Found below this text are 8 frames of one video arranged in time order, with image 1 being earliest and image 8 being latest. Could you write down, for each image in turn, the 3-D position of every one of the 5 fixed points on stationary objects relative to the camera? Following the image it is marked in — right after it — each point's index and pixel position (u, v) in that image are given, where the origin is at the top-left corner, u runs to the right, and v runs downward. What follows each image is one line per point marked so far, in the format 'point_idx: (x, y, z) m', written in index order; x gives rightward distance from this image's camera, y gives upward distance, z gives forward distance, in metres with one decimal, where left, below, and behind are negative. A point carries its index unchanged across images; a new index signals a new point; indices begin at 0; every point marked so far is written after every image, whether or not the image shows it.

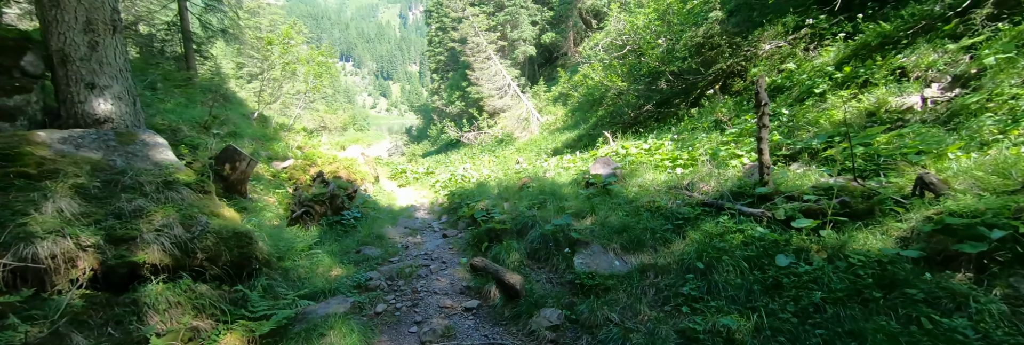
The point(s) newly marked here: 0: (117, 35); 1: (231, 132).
0: (-4.5, +1.5, +4.6) m
1: (-7.1, +1.0, +10.5) m
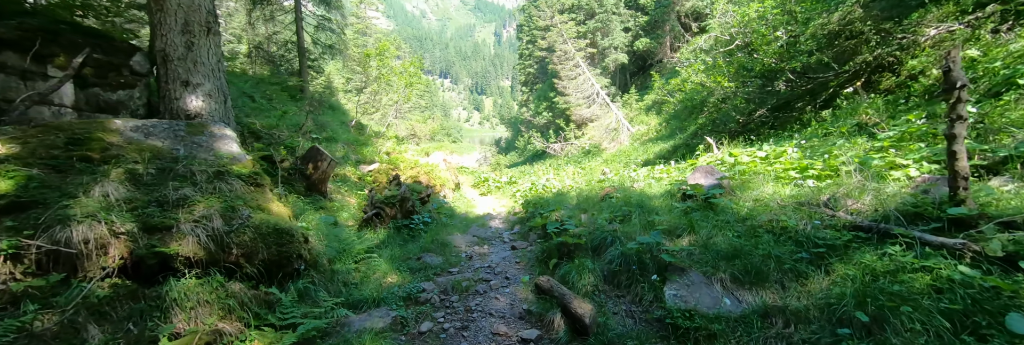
0: (-3.6, +1.6, +4.9) m
1: (-5.0, +1.0, +11.1) m
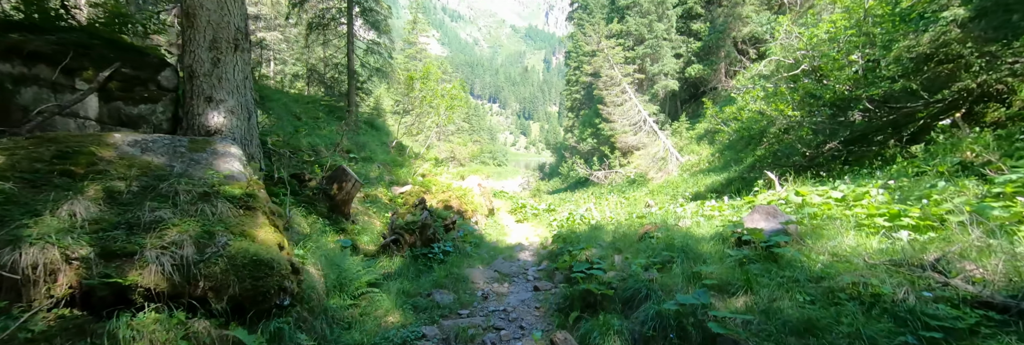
0: (-3.2, +1.4, +4.9) m
1: (-3.9, +0.4, +11.2) m
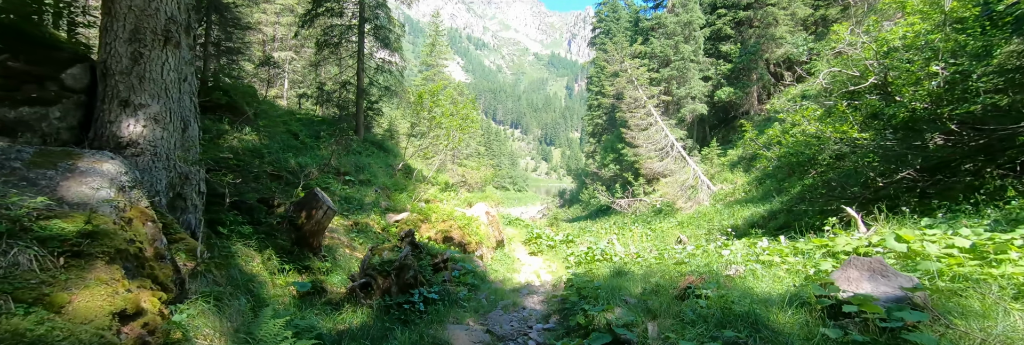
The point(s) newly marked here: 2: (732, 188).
0: (-3.2, +1.2, +3.9) m
1: (-3.6, -0.2, +10.2) m
2: (+8.7, -0.6, +16.3) m
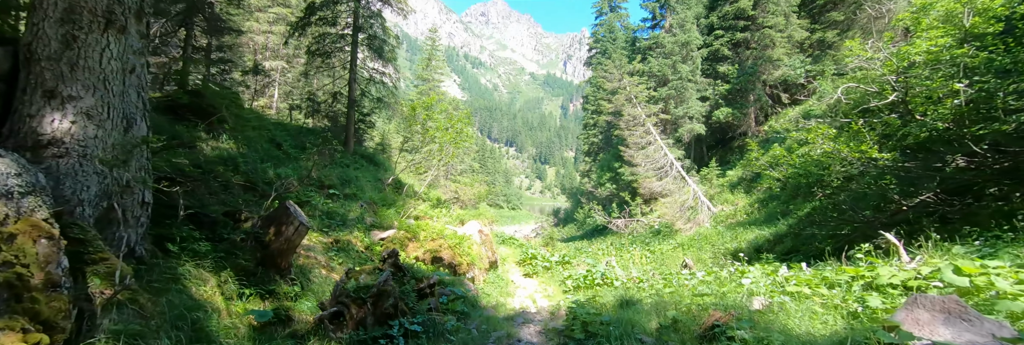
0: (-3.2, +1.1, +3.4) m
1: (-3.8, -0.5, +9.6) m
2: (+8.5, -1.4, +15.8) m
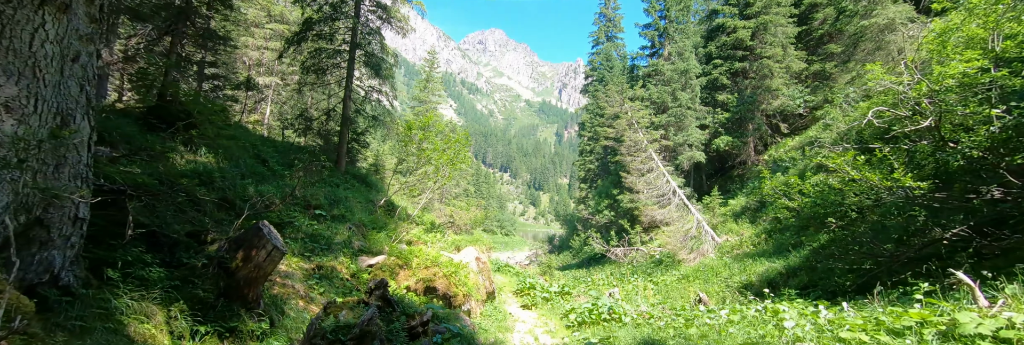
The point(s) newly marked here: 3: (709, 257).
0: (-3.1, +1.1, +2.8) m
1: (-3.7, -0.9, +8.9) m
2: (+8.4, -2.5, +15.2) m
3: (+7.2, -3.1, +15.1) m
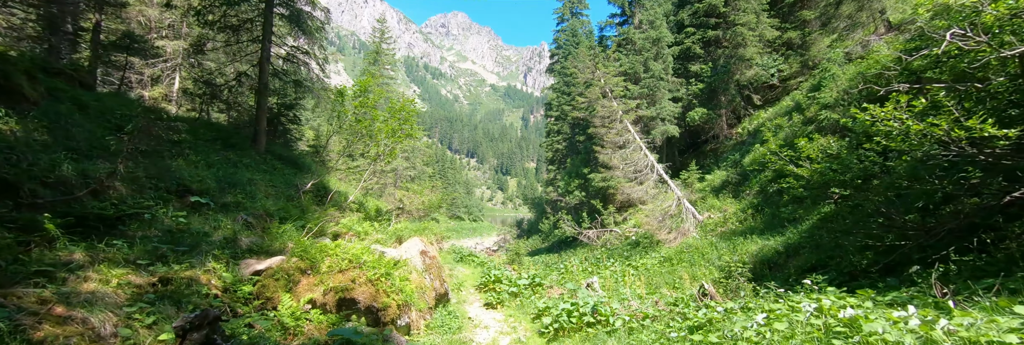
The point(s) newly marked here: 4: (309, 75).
0: (-3.4, +1.3, +0.5) m
1: (-4.5, -0.5, +6.6) m
2: (+7.1, -1.5, +13.9) m
3: (+6.0, -2.1, +13.7) m
4: (-6.1, +3.0, +12.4) m
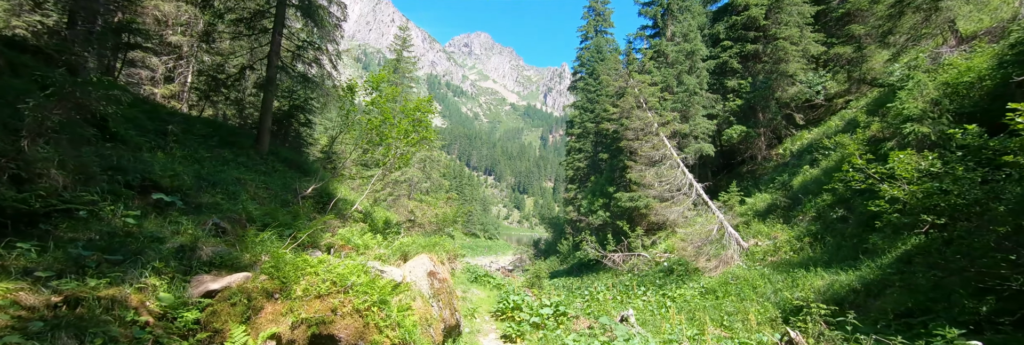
0: (-3.2, +1.6, -0.5) m
1: (-4.1, -0.4, +5.5) m
2: (+7.8, -2.2, +12.3) m
3: (+6.6, -2.8, +12.1) m
4: (-5.3, +2.8, +11.6) m
